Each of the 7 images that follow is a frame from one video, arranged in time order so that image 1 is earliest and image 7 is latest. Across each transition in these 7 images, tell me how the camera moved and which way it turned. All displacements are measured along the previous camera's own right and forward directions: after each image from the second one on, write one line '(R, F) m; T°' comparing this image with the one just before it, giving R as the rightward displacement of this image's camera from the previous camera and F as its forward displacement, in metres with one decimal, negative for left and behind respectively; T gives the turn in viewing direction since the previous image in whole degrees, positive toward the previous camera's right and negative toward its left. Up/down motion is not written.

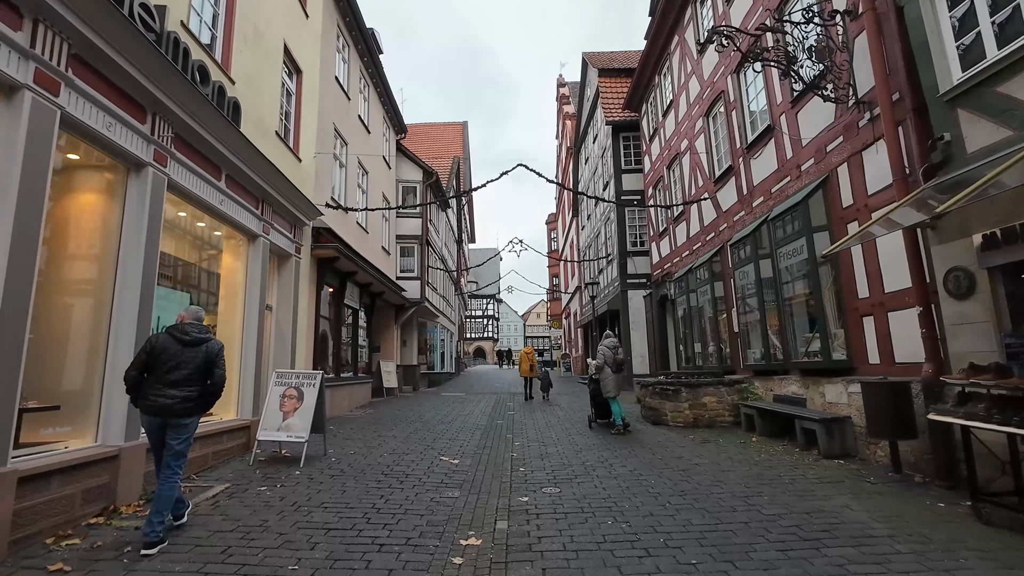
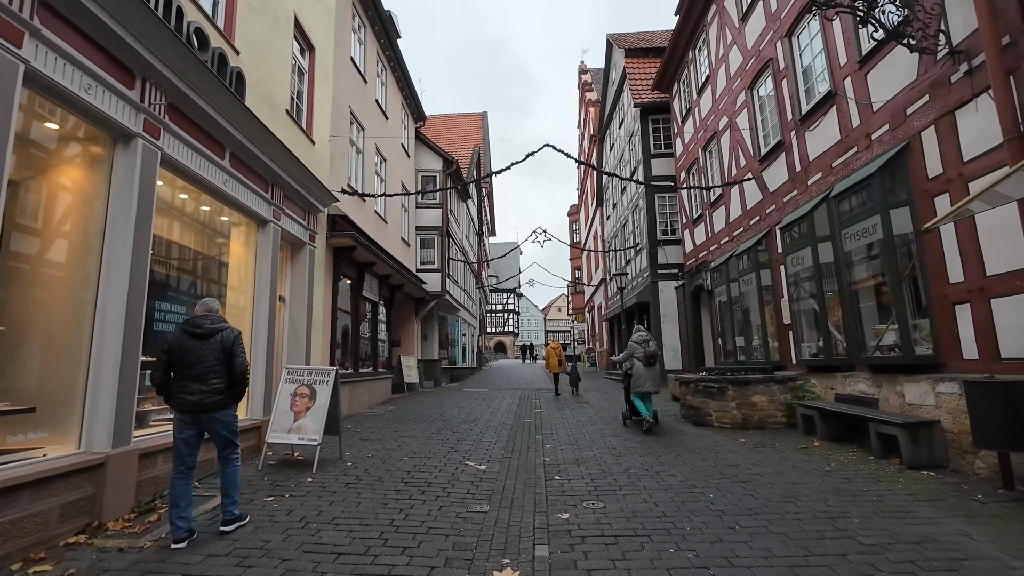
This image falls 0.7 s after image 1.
(-0.2, +0.7) m; -2°
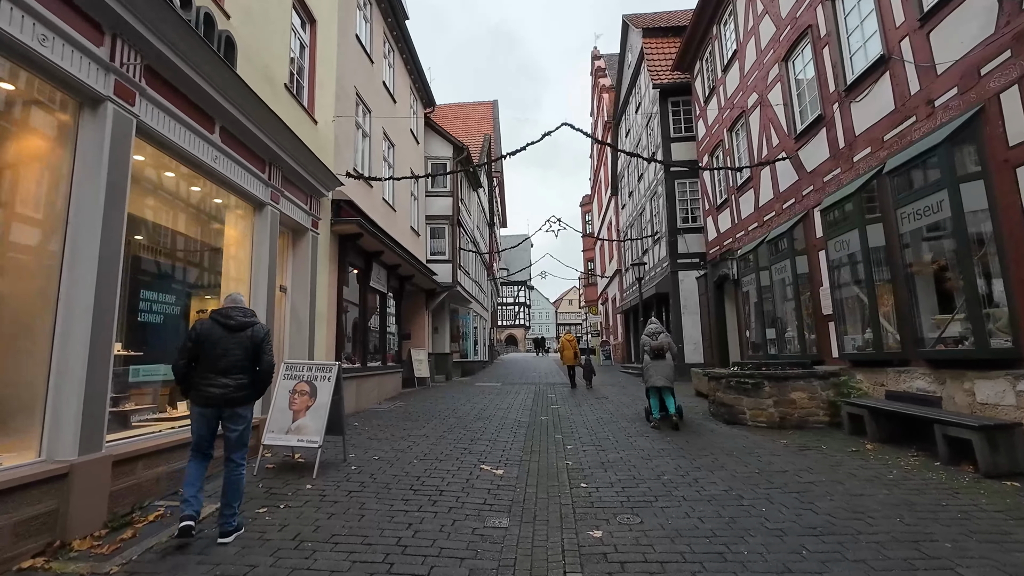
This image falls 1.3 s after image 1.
(-0.1, +0.6) m; -1°
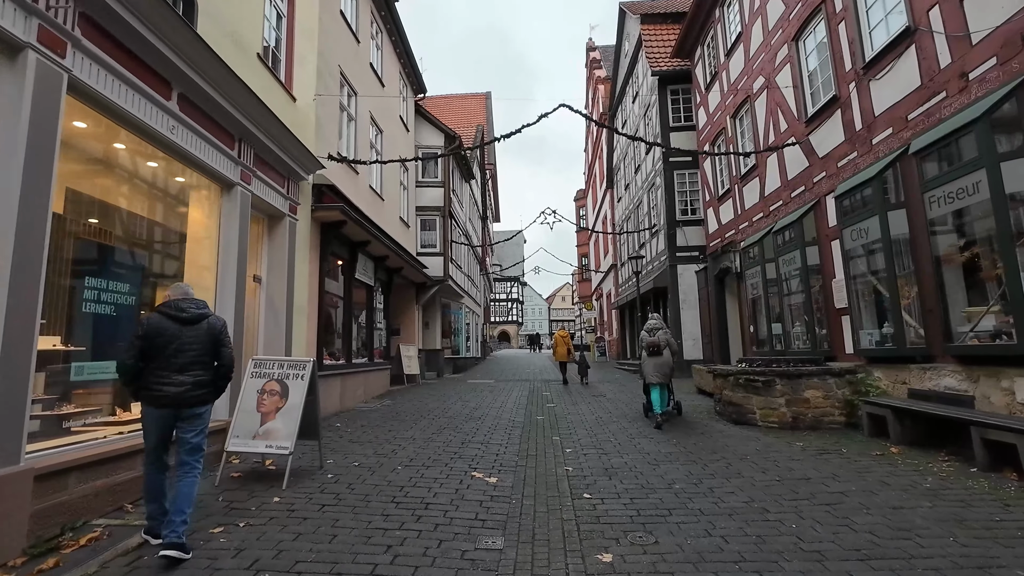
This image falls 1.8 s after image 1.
(0.0, +0.6) m; +1°
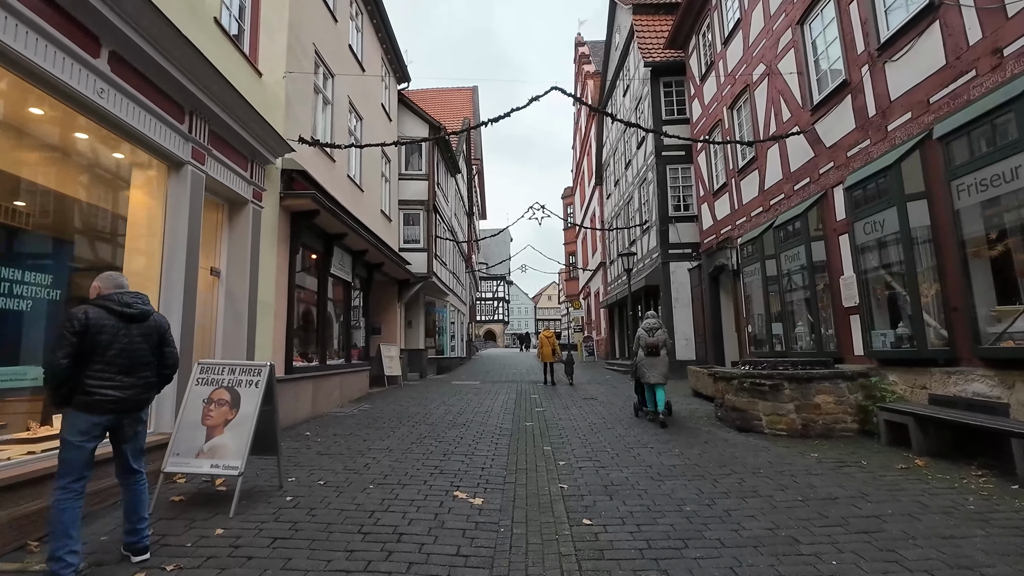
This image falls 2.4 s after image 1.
(0.0, +0.6) m; +2°
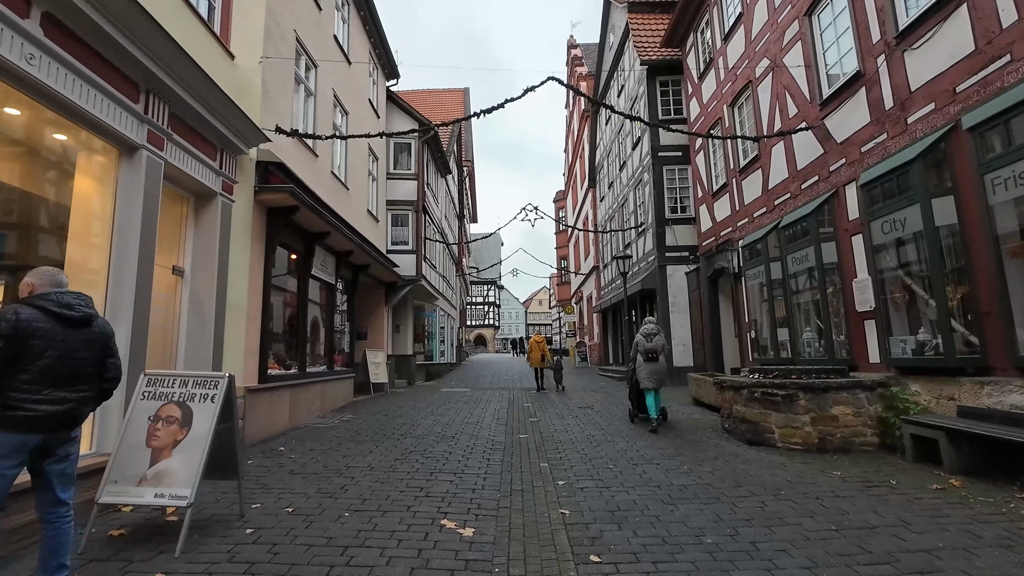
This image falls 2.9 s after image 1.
(0.0, +0.5) m; +1°
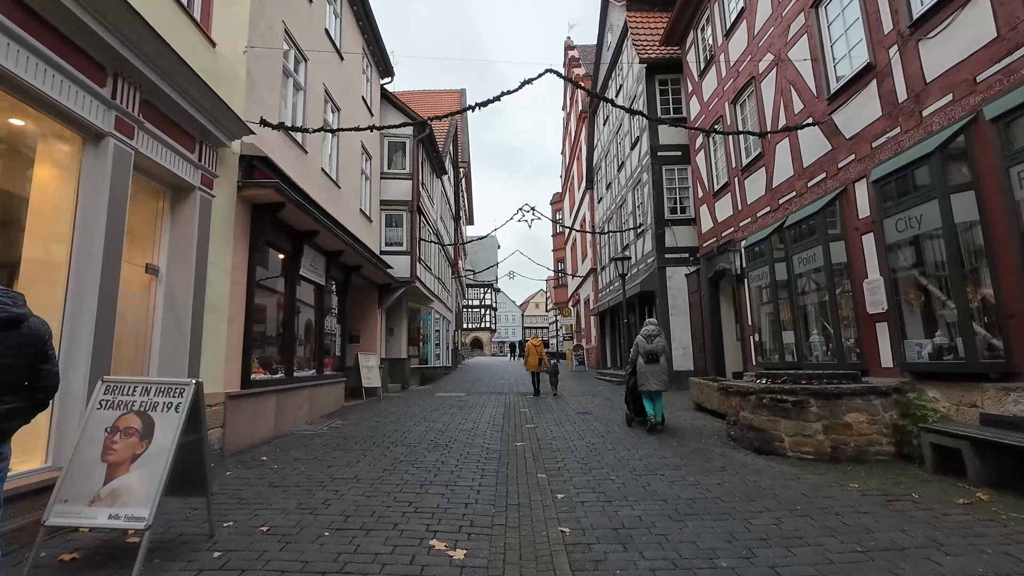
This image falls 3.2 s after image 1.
(0.0, +0.3) m; 0°
